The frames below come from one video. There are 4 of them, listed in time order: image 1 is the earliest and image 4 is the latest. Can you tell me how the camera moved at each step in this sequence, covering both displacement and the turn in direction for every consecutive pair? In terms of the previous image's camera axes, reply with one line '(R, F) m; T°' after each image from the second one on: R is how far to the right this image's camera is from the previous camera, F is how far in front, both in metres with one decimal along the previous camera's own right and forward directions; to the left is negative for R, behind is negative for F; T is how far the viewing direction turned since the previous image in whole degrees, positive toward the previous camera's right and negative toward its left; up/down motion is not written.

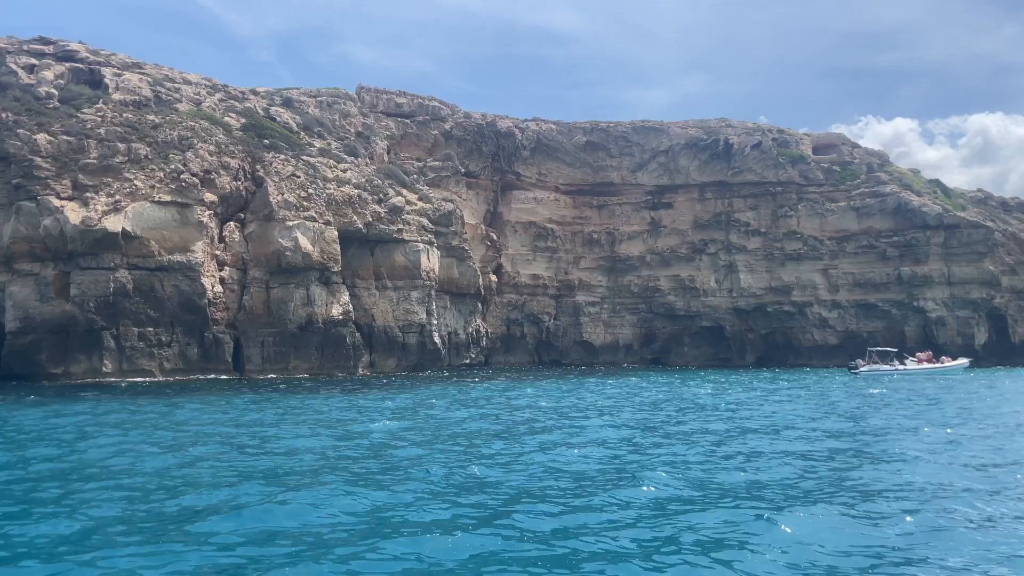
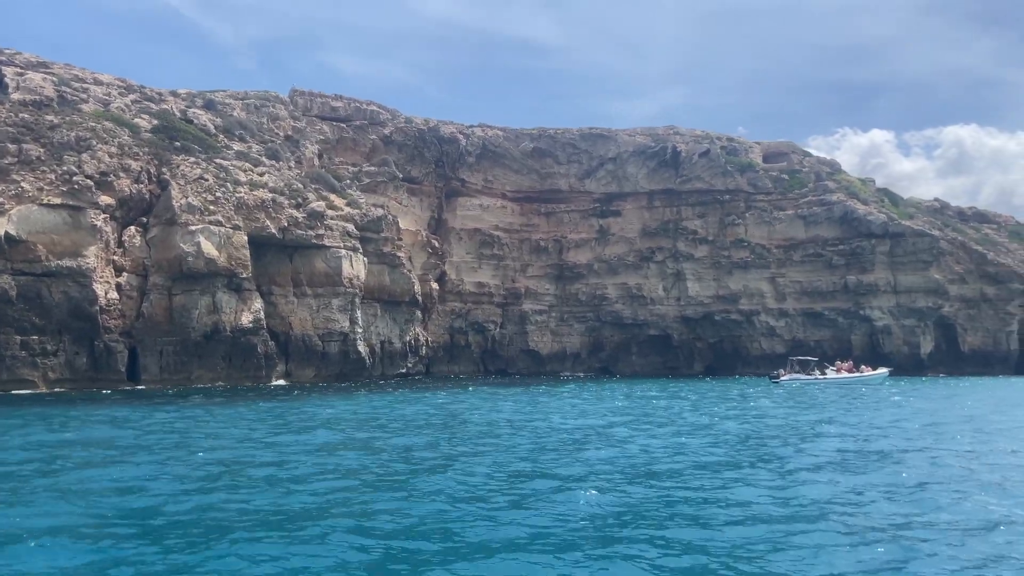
(+2.4, +0.8) m; +1°
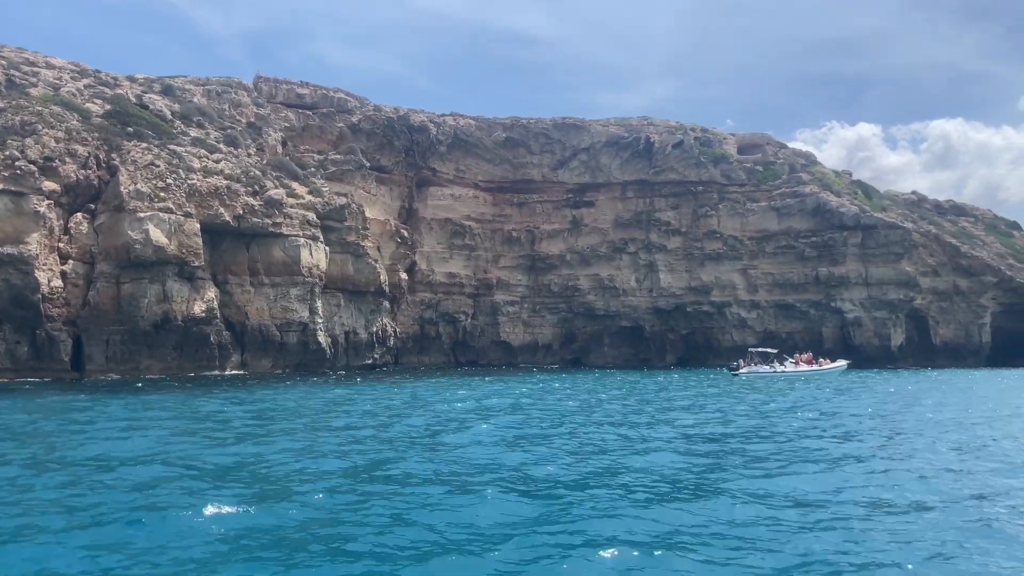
(+1.1, +0.4) m; +1°
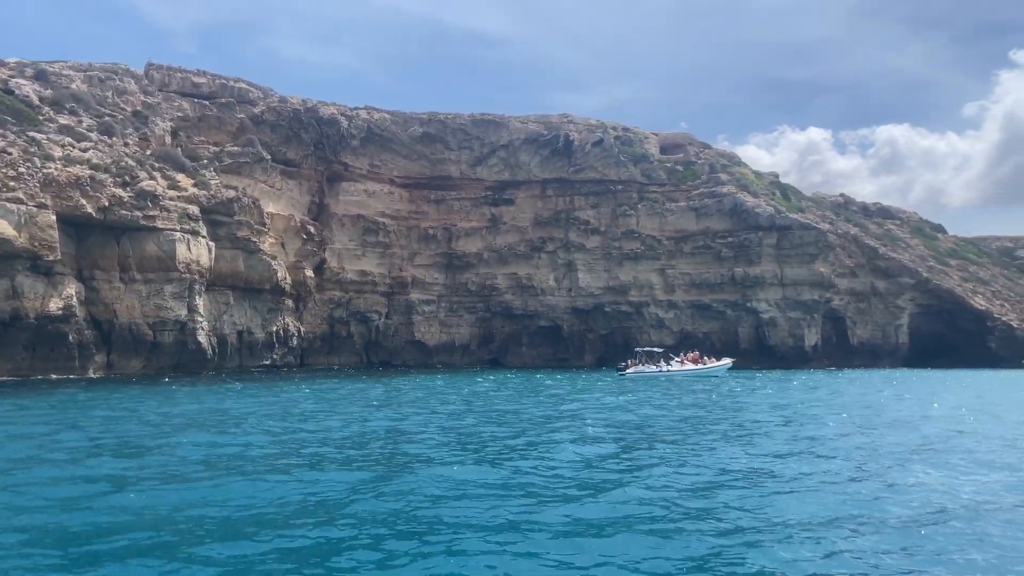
(+2.8, +1.0) m; +3°
